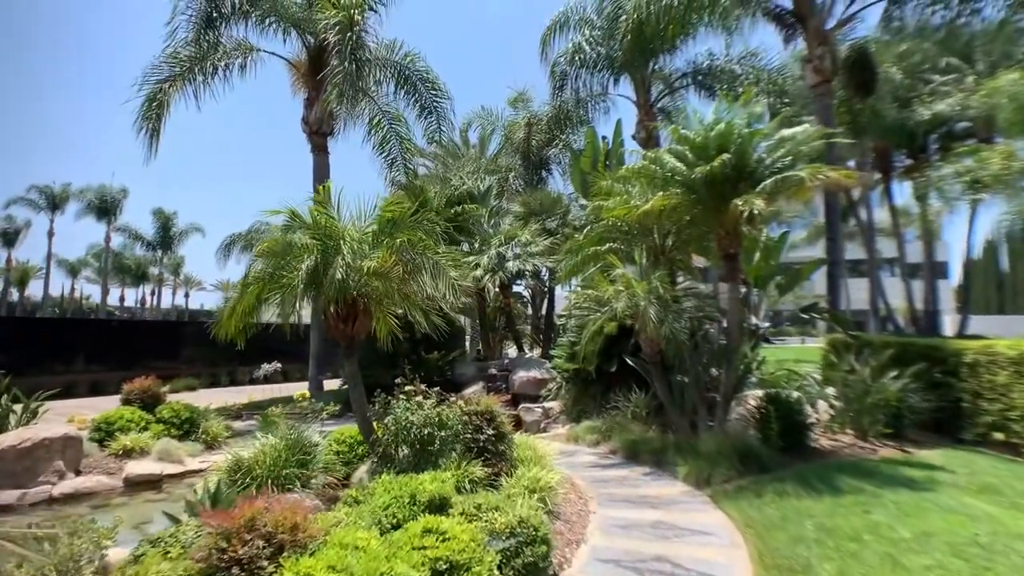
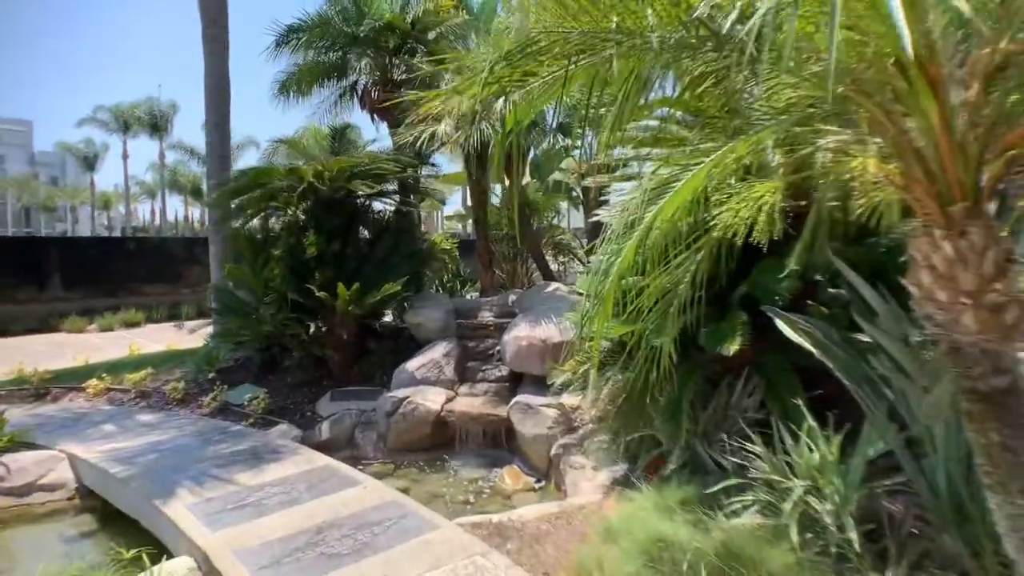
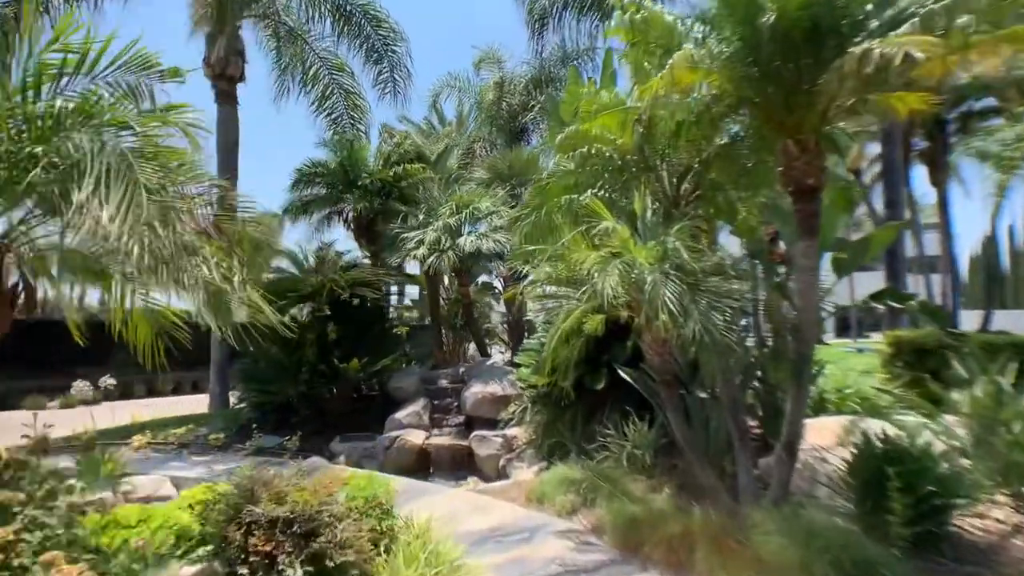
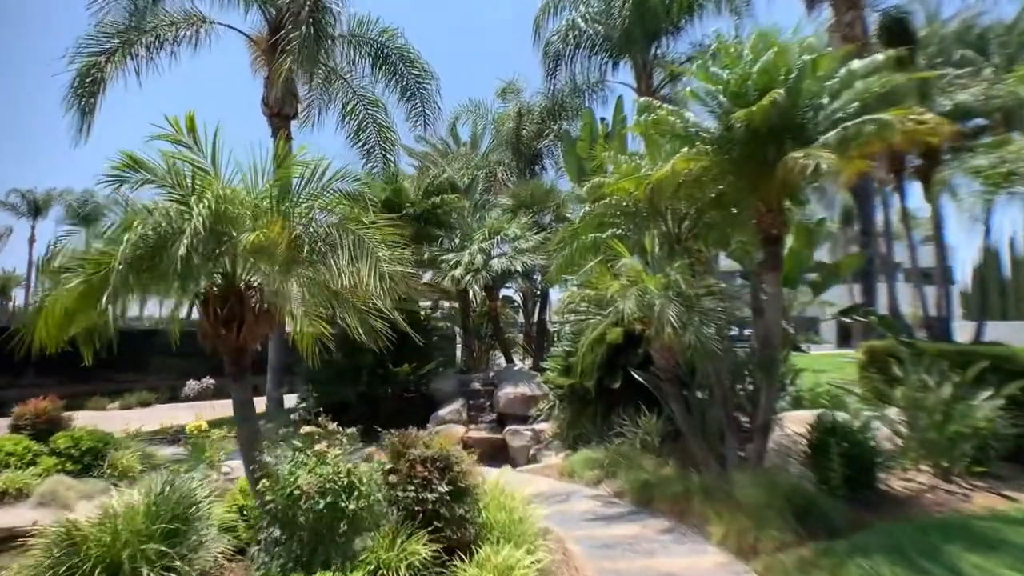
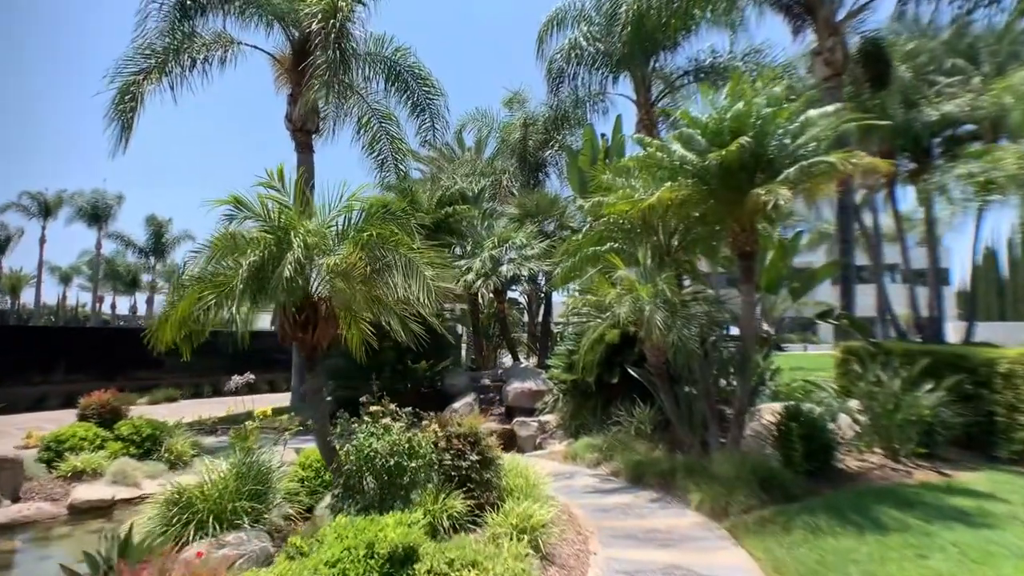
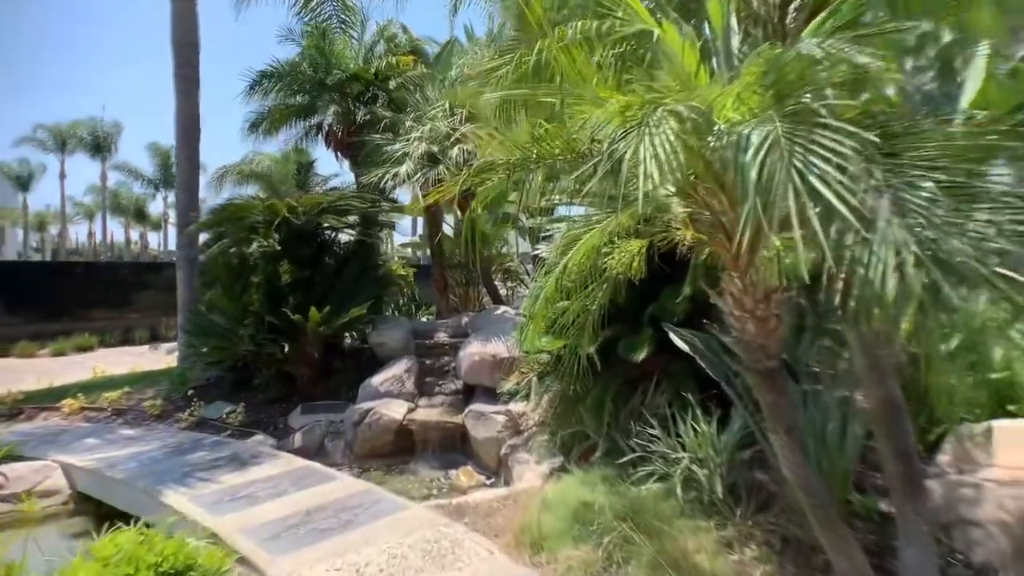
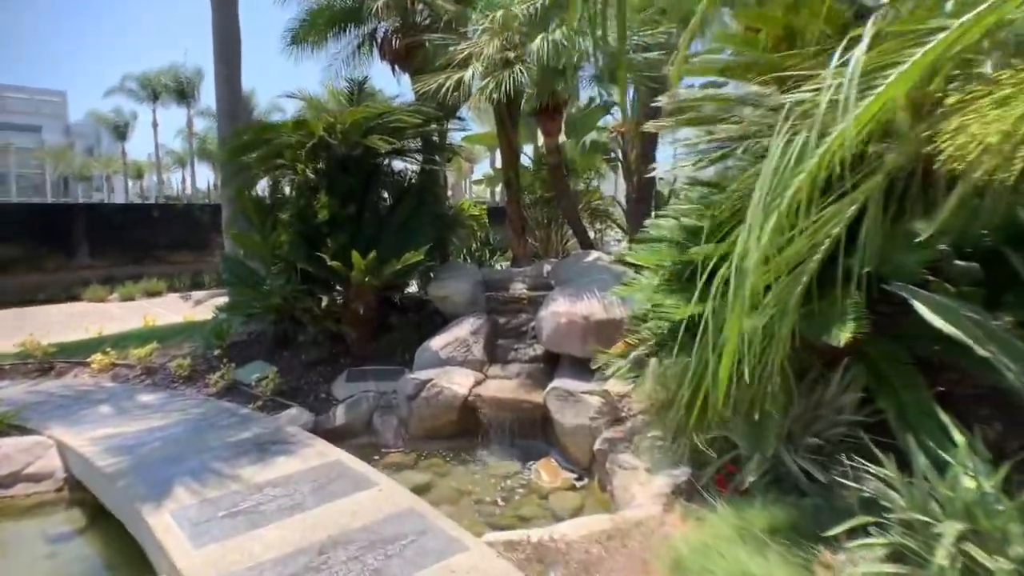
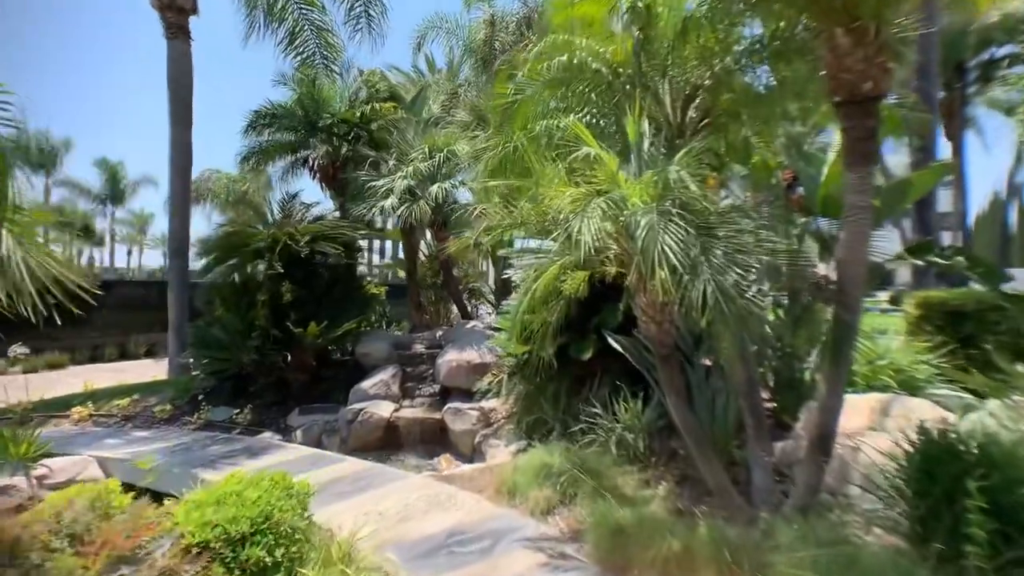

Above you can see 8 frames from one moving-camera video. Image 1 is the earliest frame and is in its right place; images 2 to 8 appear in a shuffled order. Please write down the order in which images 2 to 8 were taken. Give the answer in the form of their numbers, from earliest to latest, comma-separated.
5, 4, 3, 8, 6, 2, 7
